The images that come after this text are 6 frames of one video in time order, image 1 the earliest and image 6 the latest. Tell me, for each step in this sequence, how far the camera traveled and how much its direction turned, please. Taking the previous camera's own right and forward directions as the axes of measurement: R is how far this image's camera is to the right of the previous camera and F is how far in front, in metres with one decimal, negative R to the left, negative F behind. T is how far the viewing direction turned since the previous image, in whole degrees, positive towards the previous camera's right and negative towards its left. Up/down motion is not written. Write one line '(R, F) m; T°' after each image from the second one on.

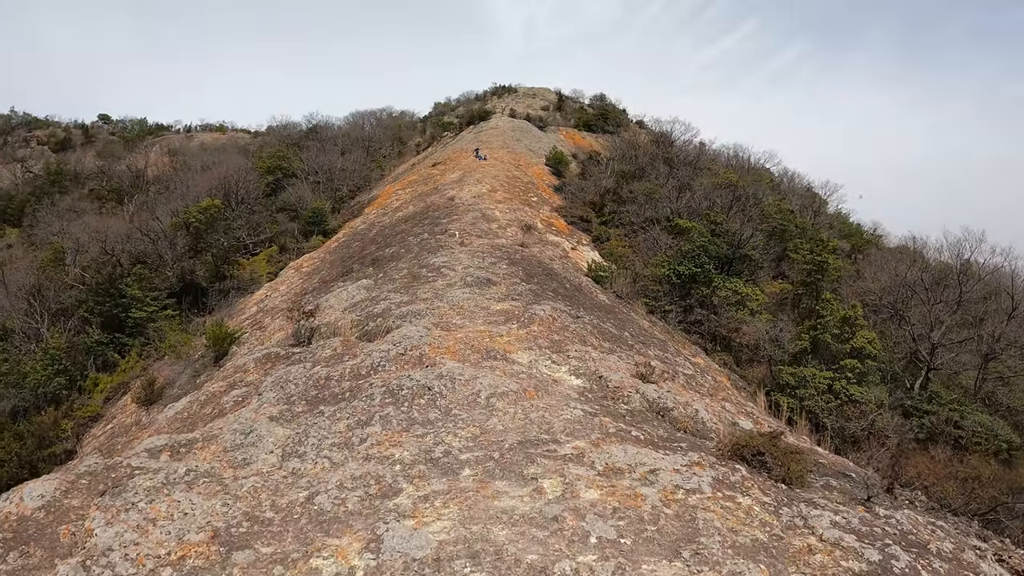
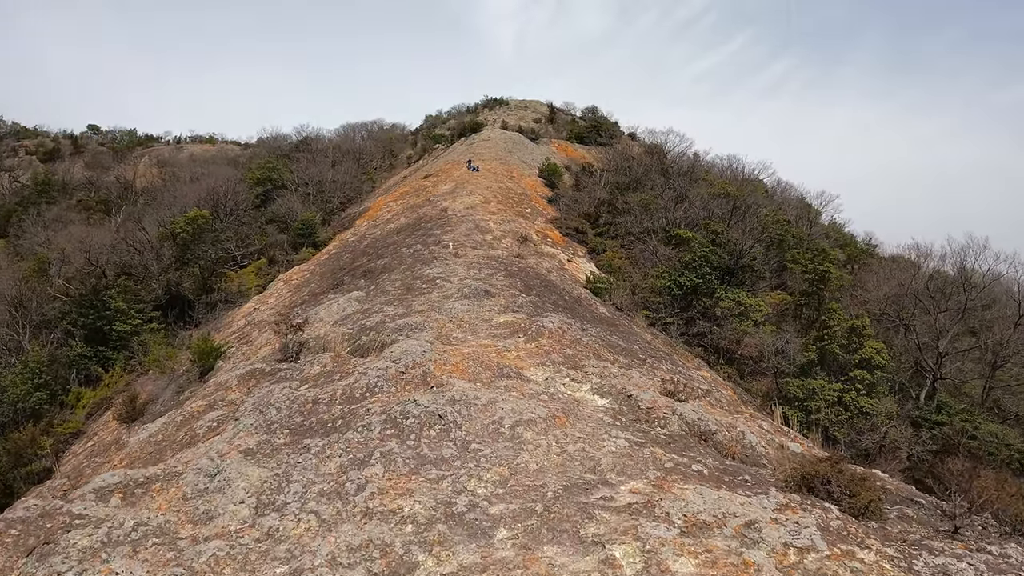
(-0.2, +0.6) m; +1°
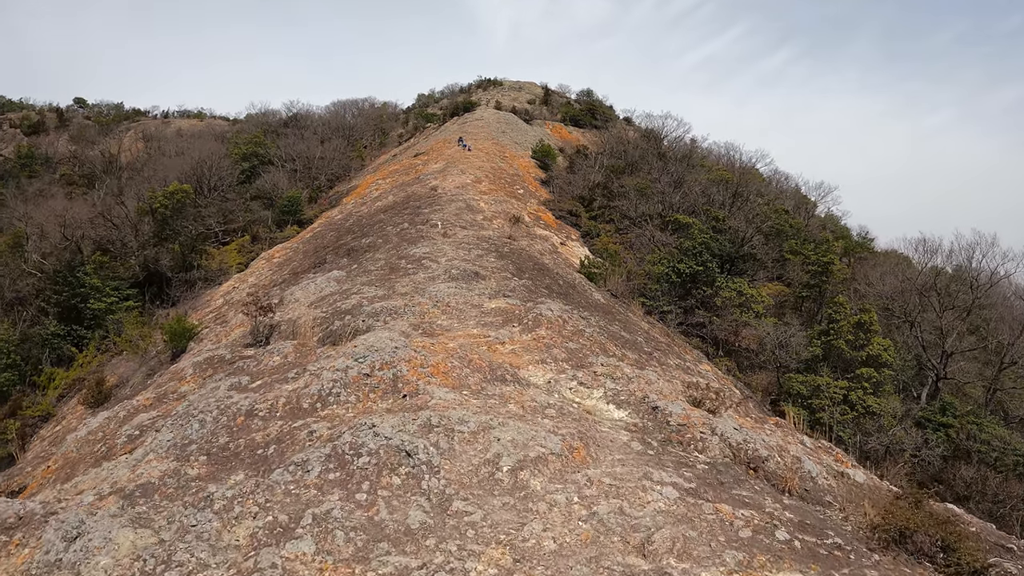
(-0.1, +0.9) m; +1°
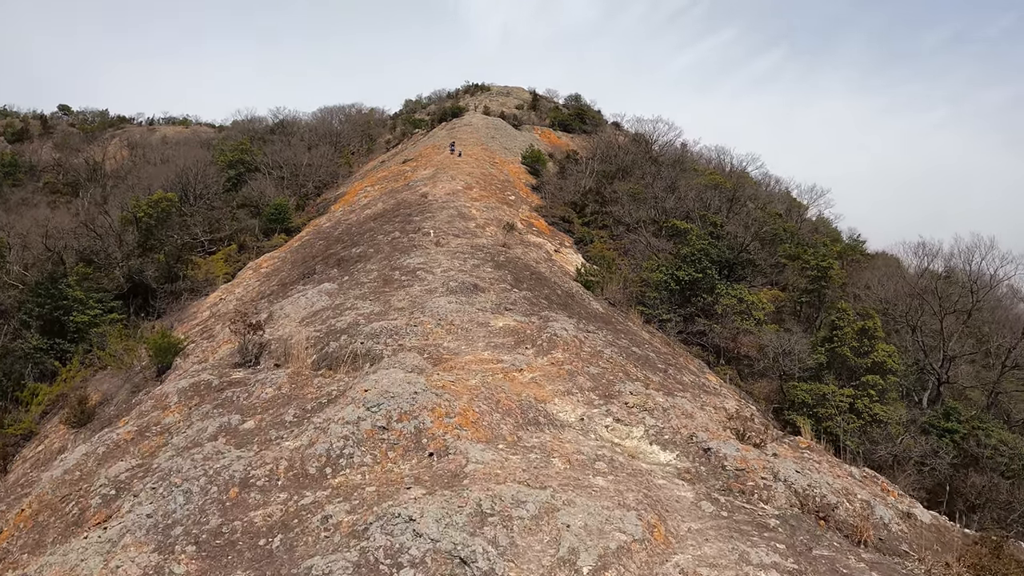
(-0.3, +0.4) m; +1°
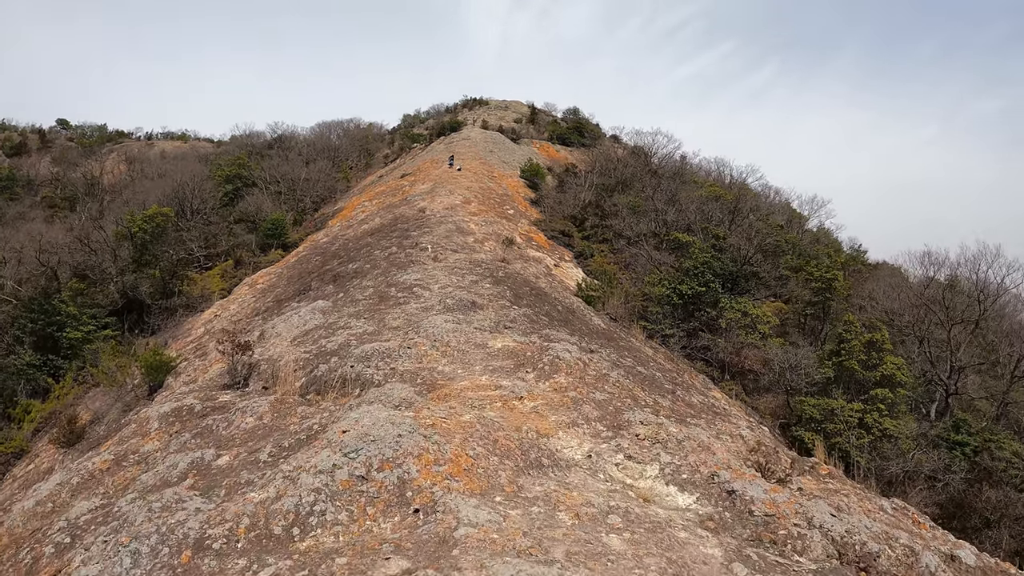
(0.0, +0.4) m; 0°
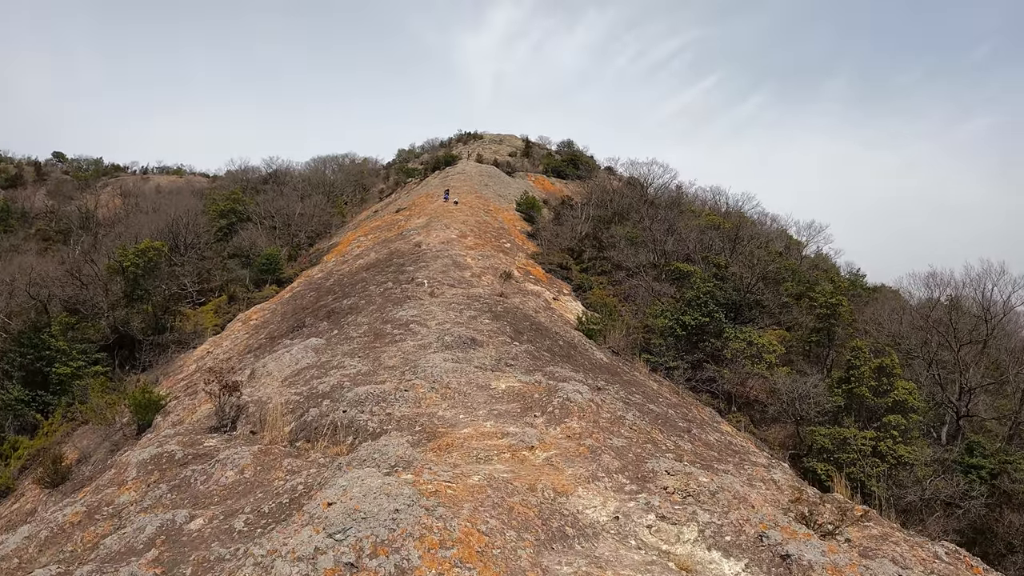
(-0.1, +0.4) m; 0°
